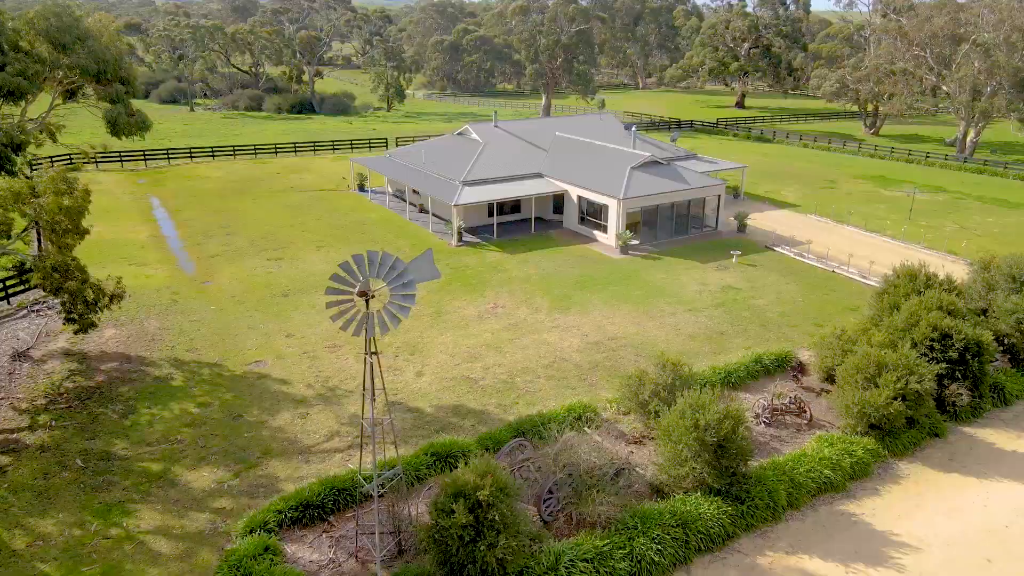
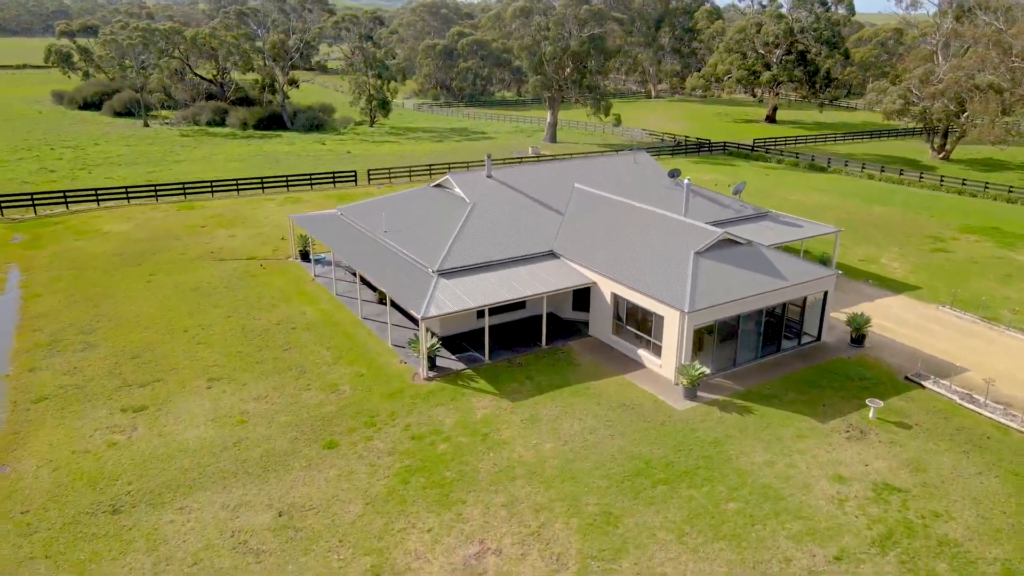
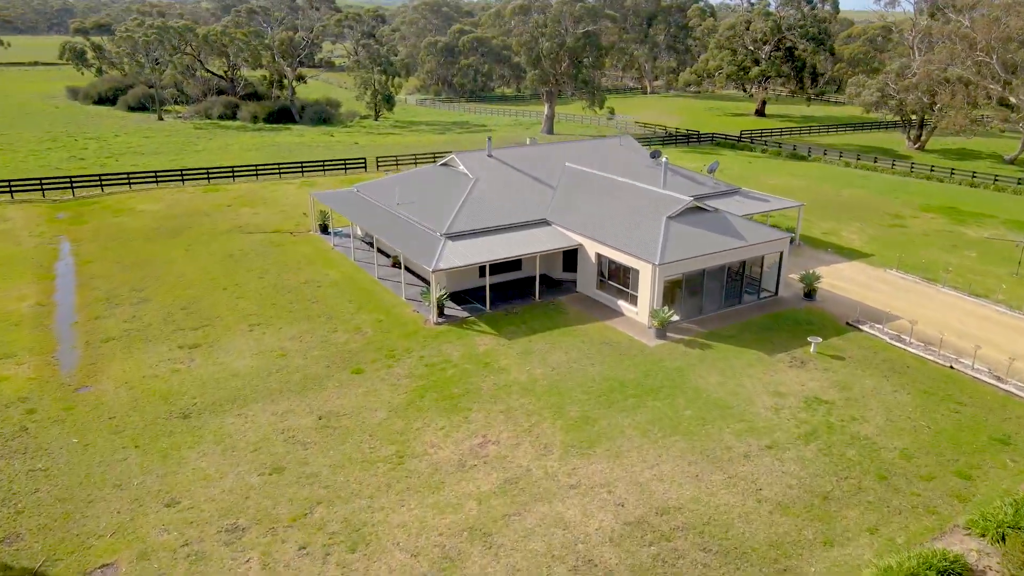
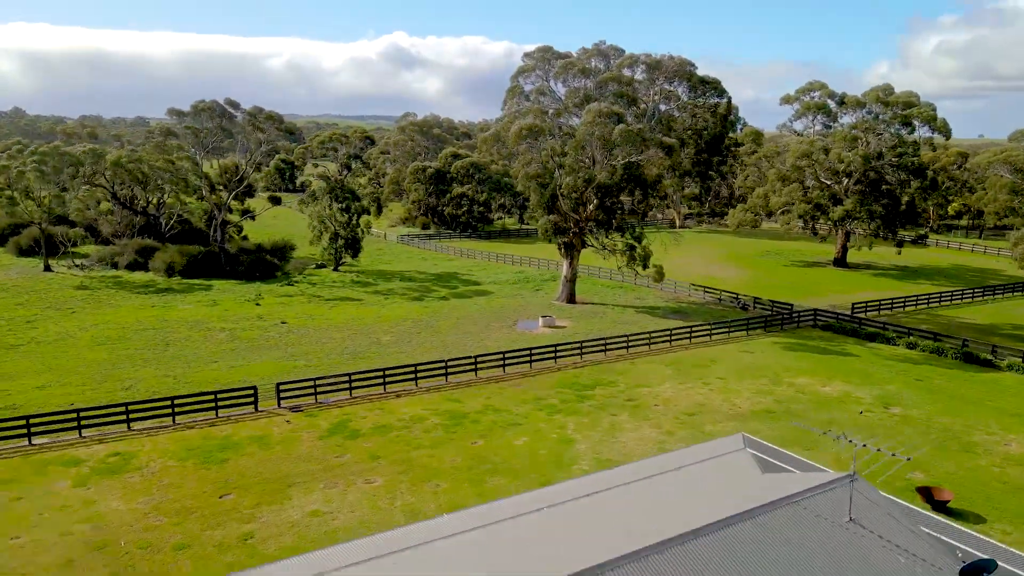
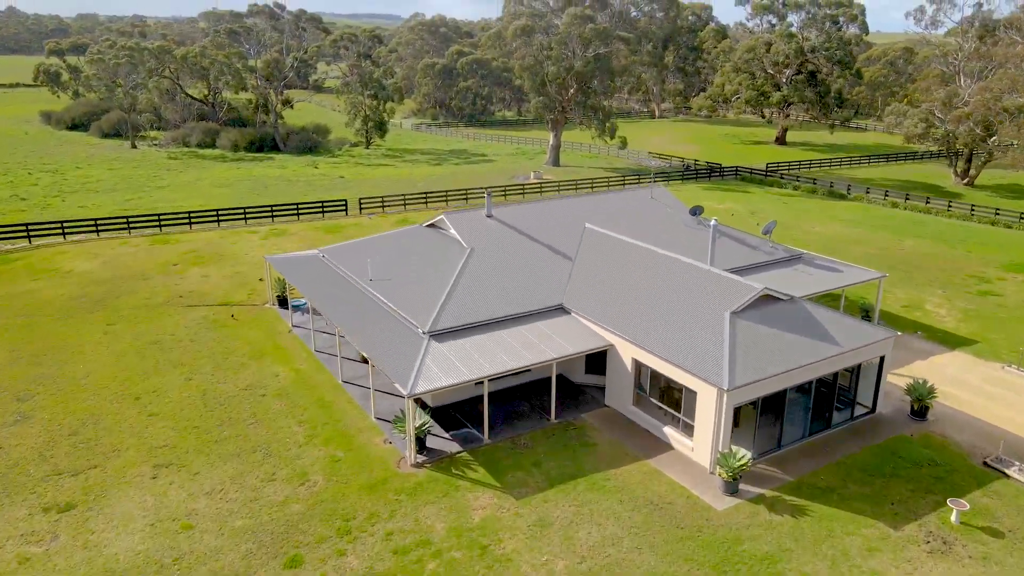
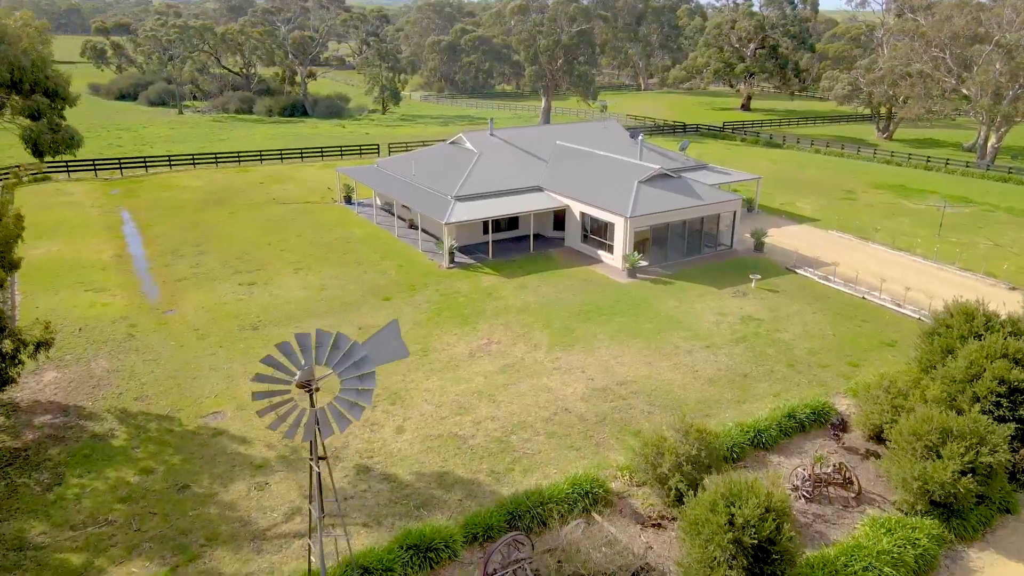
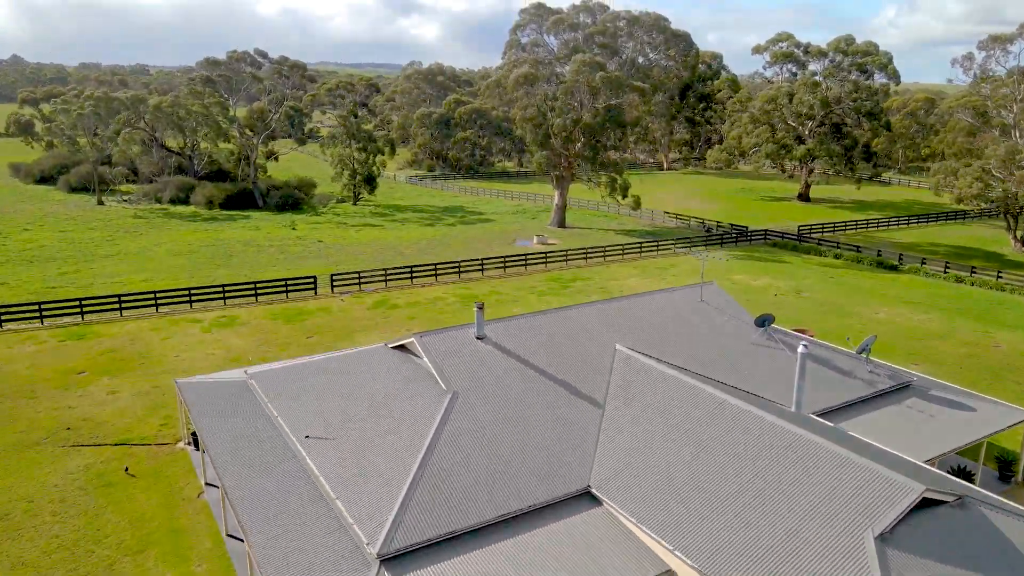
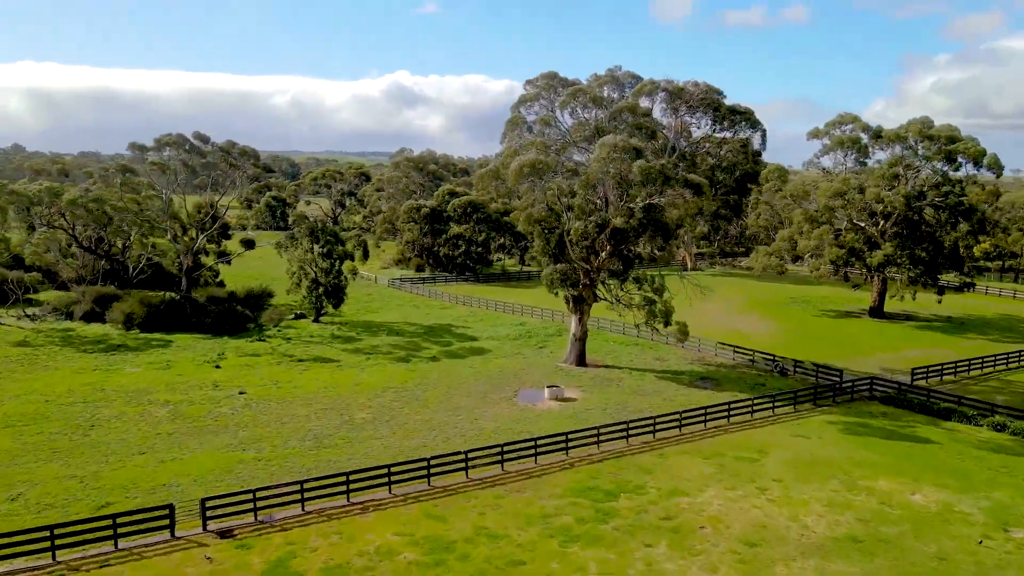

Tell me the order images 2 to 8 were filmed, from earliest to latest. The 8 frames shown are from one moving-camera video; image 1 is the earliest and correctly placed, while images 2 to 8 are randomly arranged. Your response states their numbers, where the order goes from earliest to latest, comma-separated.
6, 3, 2, 5, 7, 4, 8
